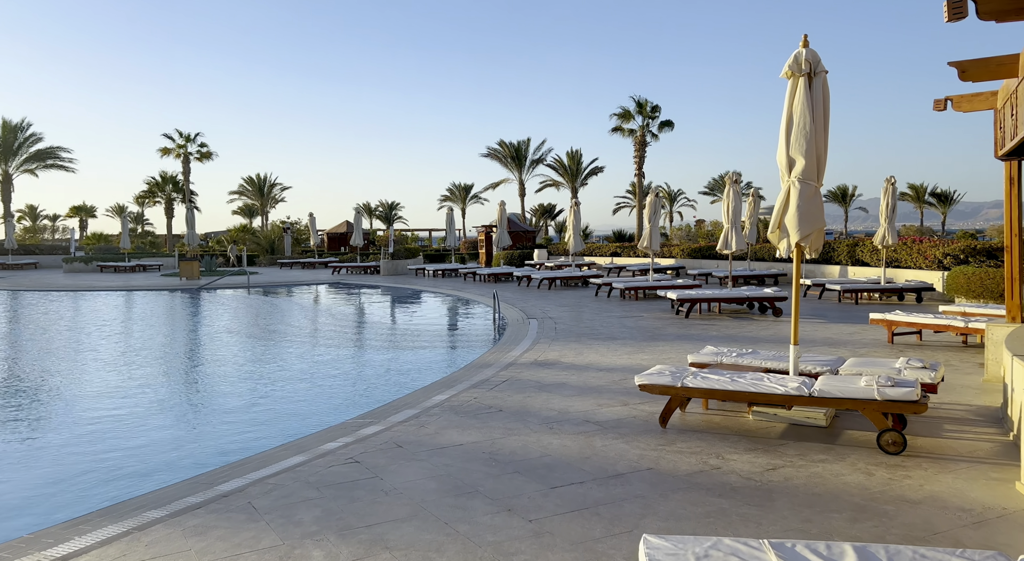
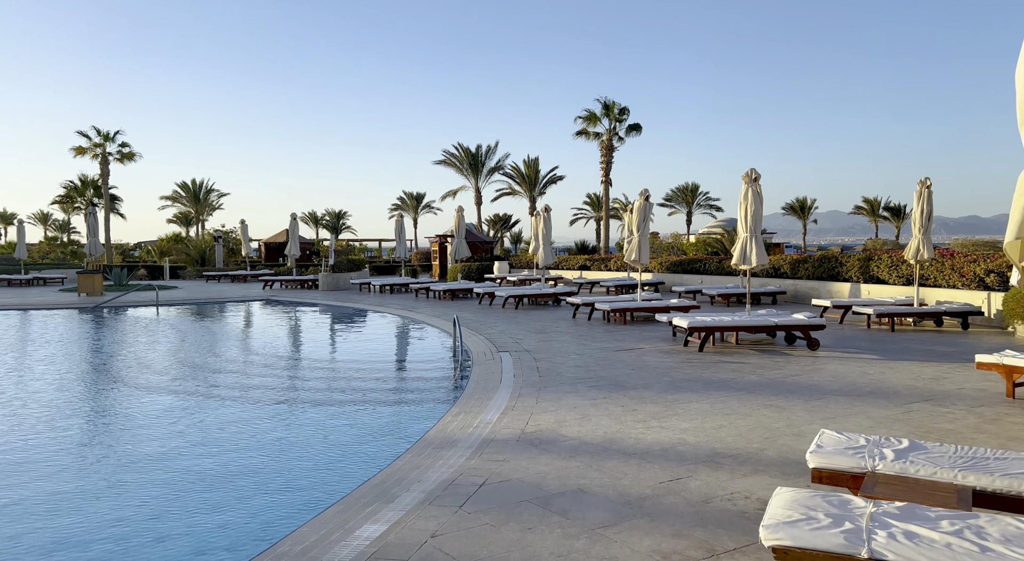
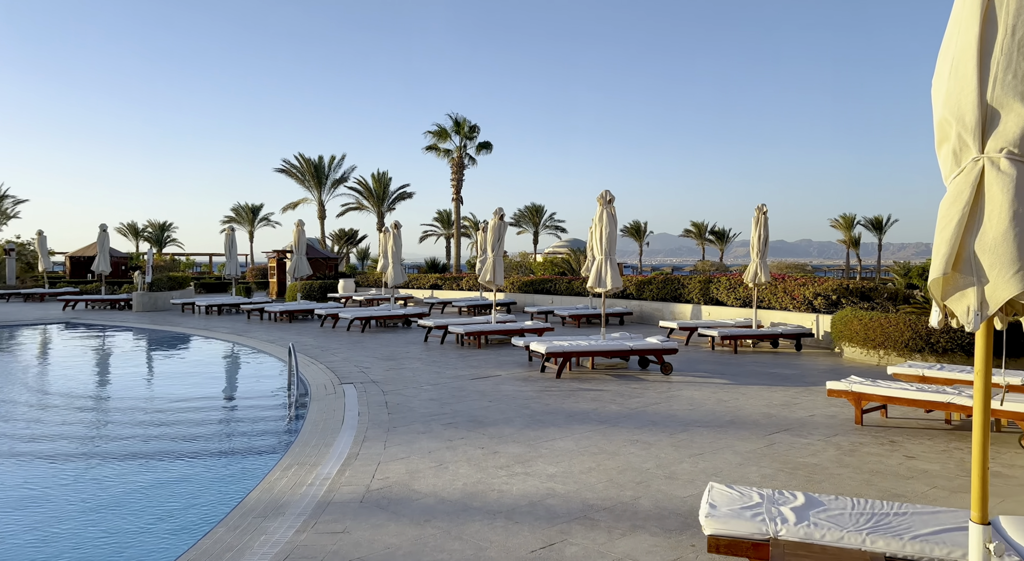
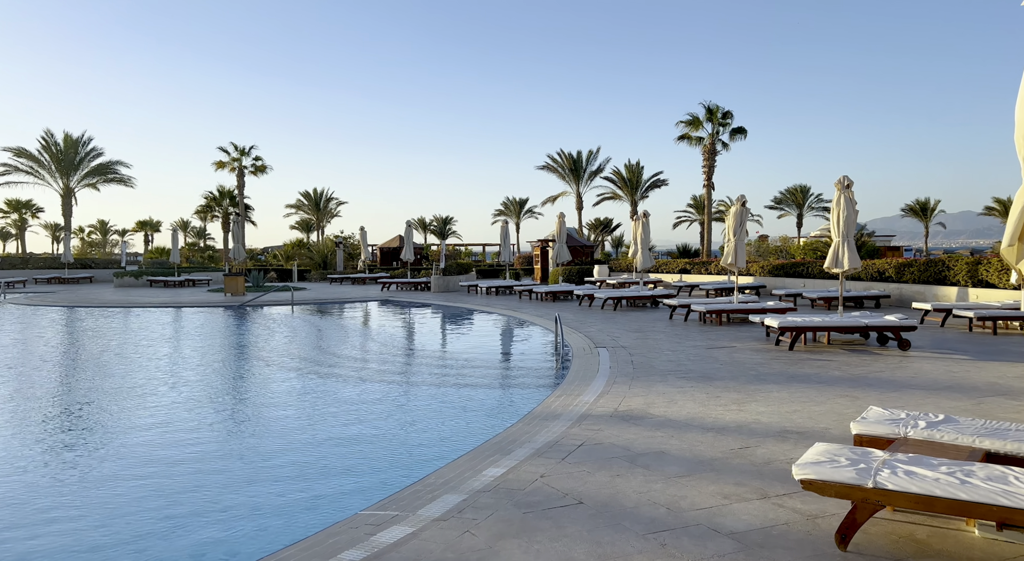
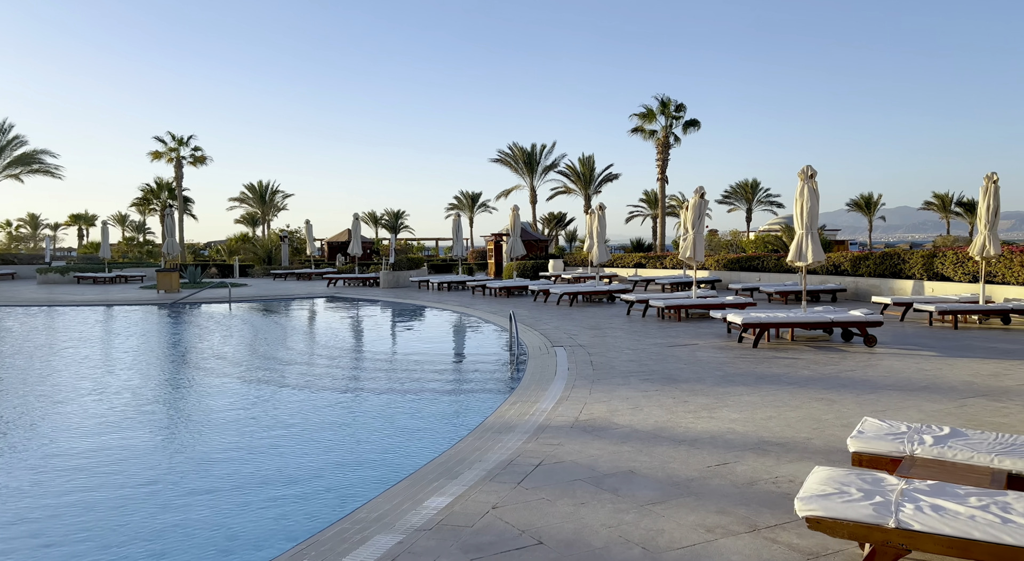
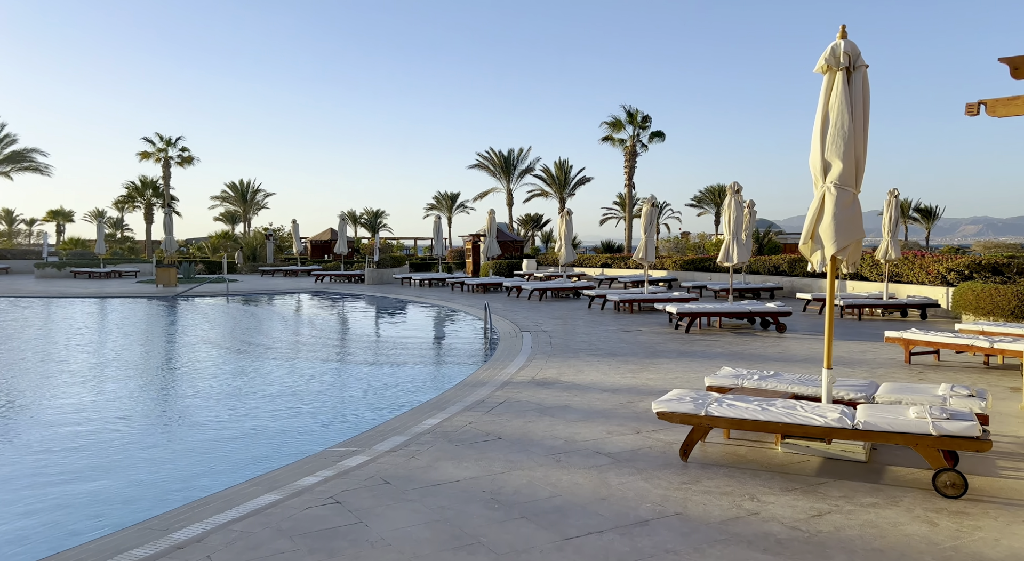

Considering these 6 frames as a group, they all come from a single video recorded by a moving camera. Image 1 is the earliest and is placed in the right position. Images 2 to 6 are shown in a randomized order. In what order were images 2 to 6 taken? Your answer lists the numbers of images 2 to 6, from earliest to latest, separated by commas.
6, 4, 5, 2, 3
